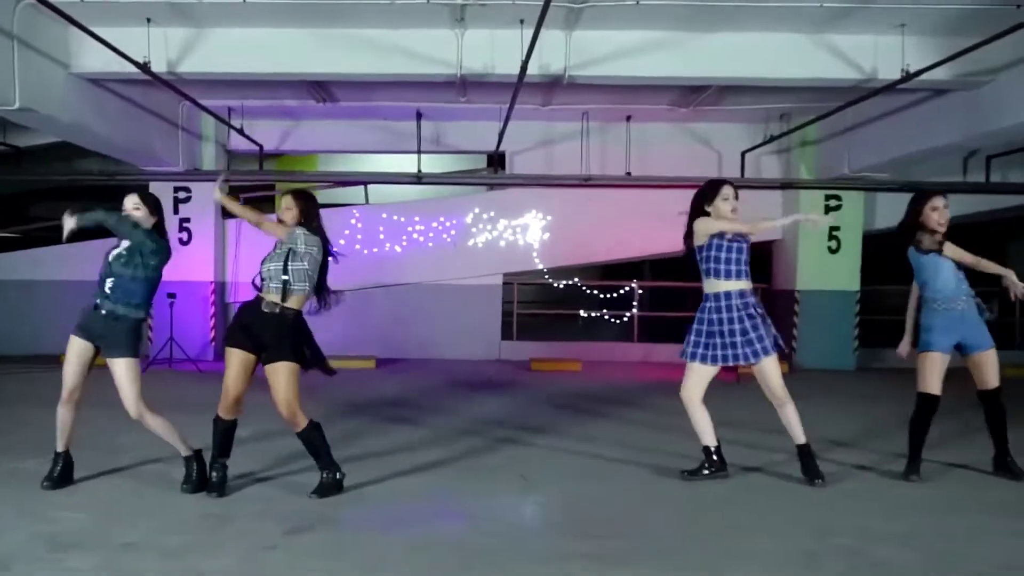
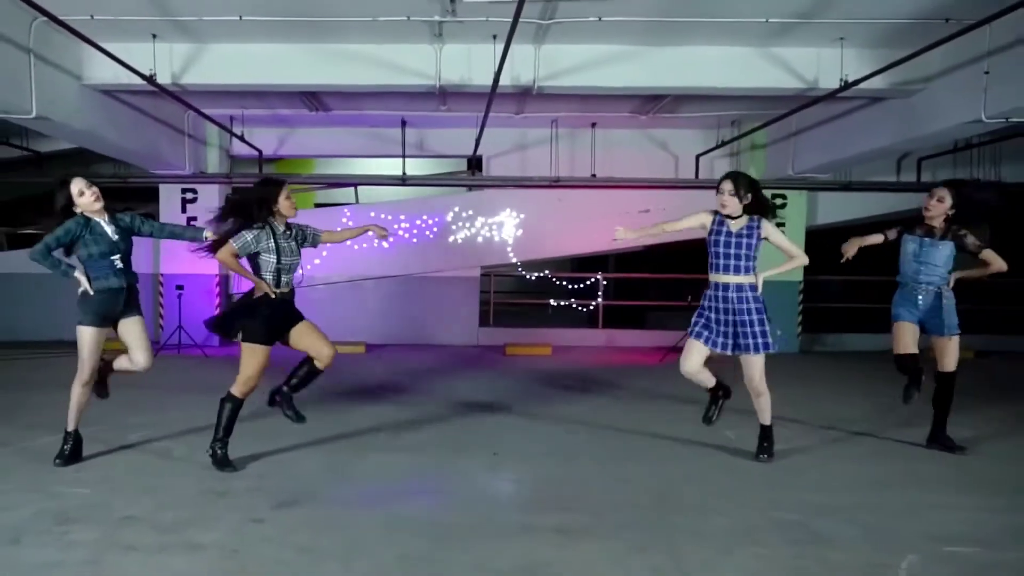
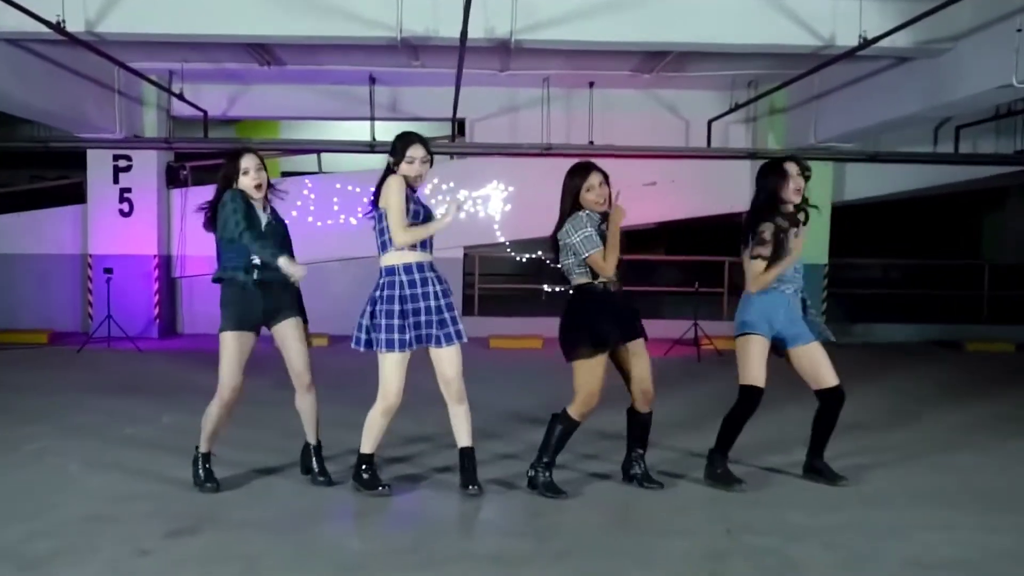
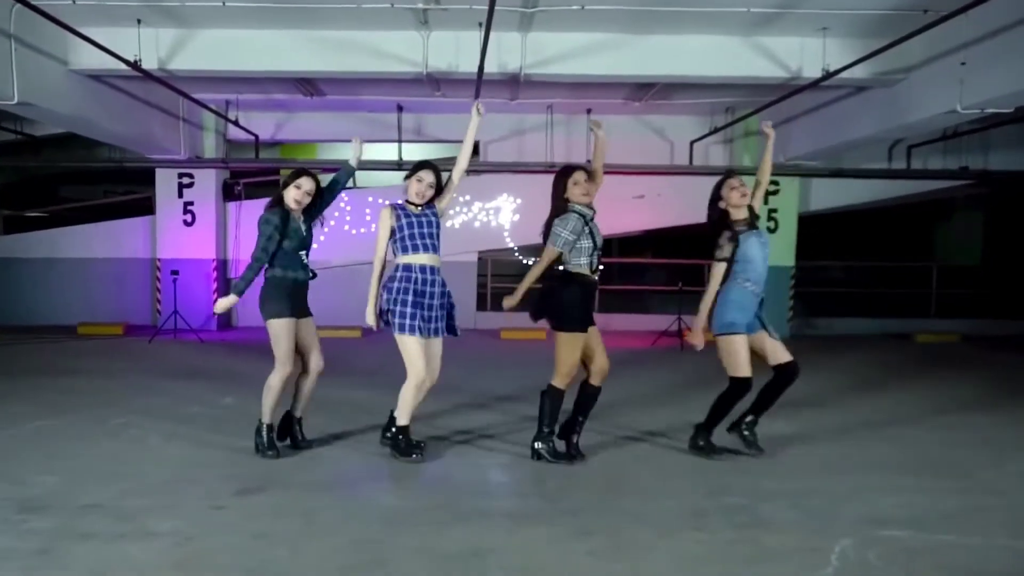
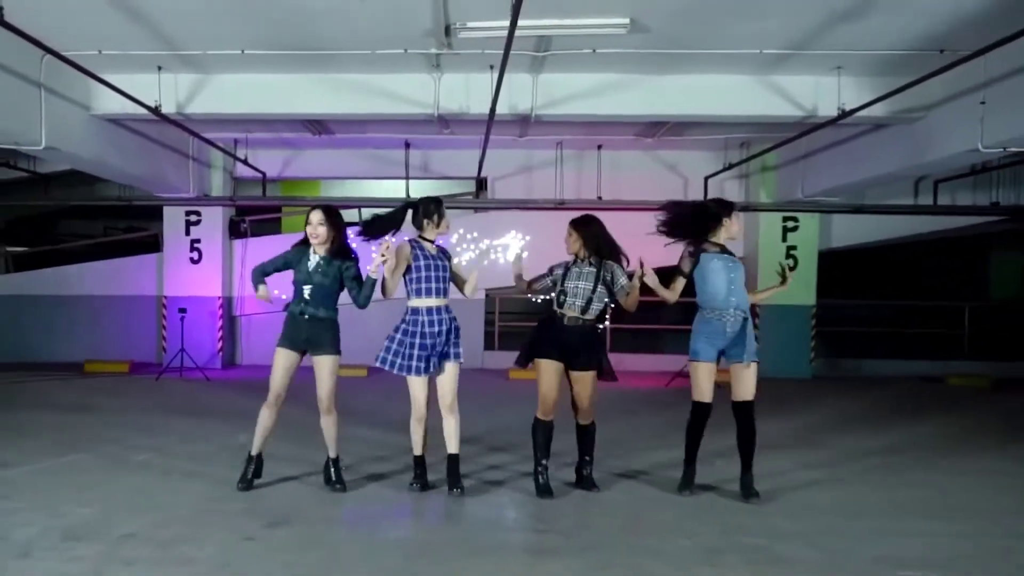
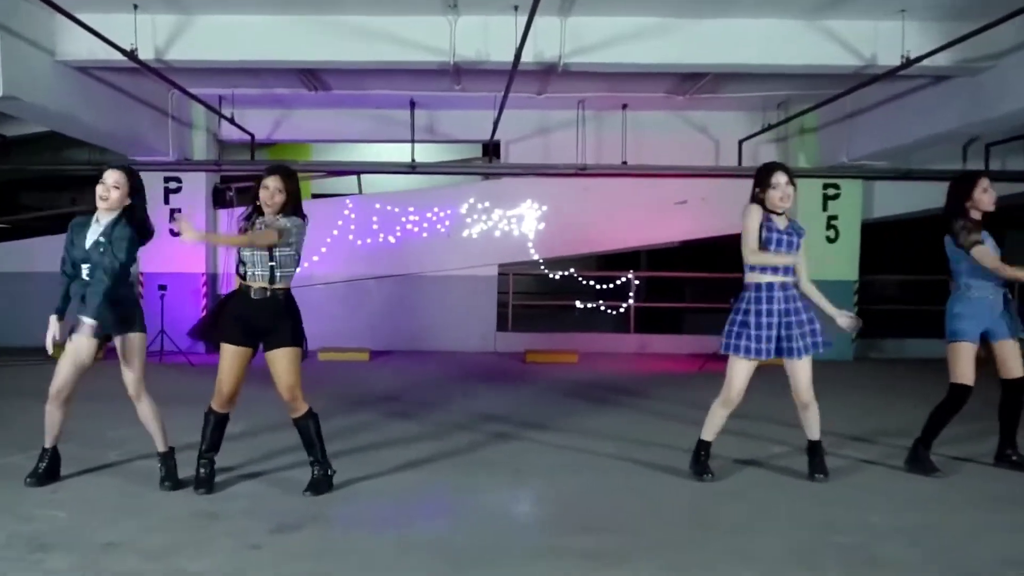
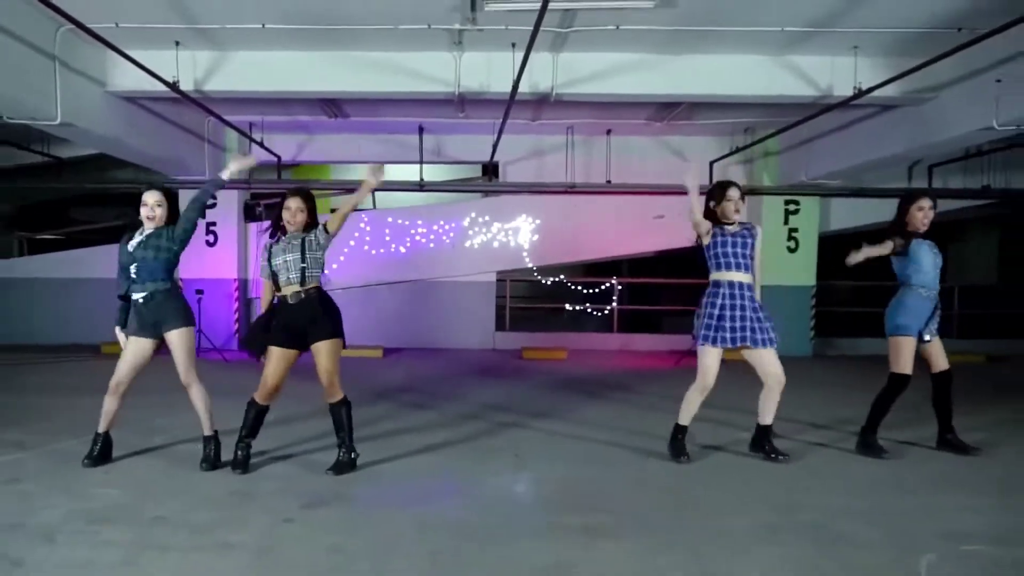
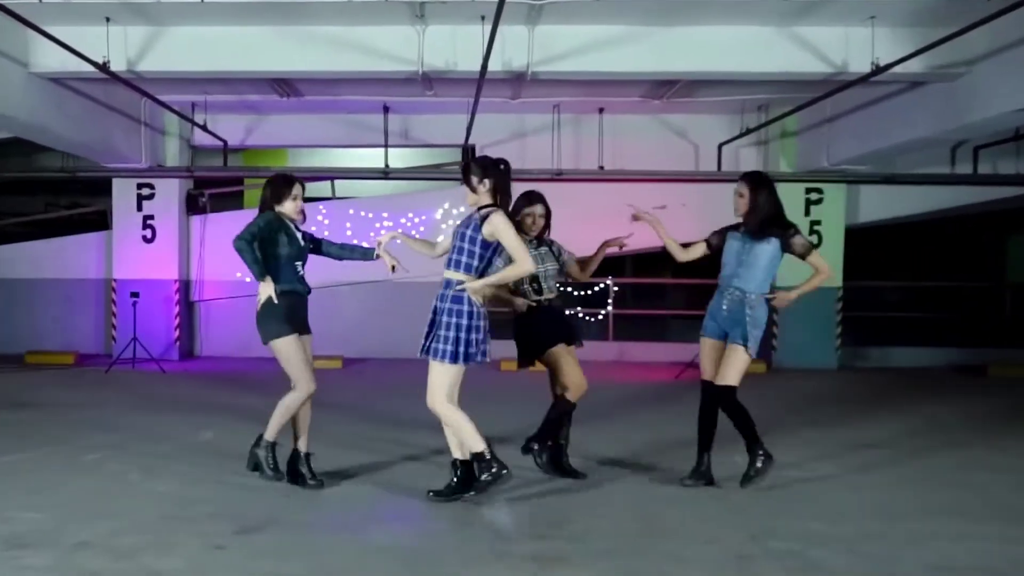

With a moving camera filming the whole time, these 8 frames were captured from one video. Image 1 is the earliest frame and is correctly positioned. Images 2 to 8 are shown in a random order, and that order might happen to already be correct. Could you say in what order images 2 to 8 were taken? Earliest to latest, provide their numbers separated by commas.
7, 6, 2, 8, 5, 4, 3
